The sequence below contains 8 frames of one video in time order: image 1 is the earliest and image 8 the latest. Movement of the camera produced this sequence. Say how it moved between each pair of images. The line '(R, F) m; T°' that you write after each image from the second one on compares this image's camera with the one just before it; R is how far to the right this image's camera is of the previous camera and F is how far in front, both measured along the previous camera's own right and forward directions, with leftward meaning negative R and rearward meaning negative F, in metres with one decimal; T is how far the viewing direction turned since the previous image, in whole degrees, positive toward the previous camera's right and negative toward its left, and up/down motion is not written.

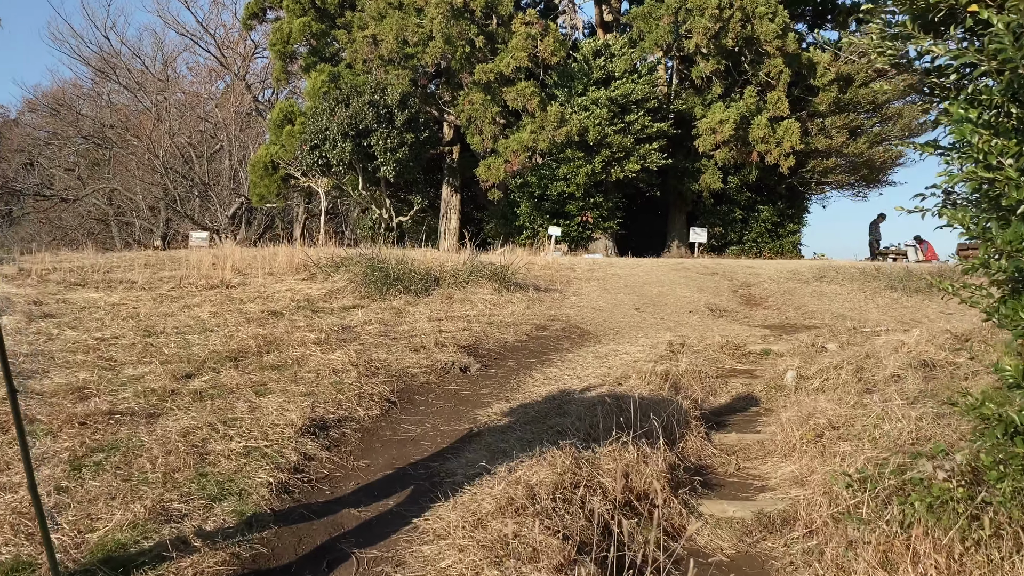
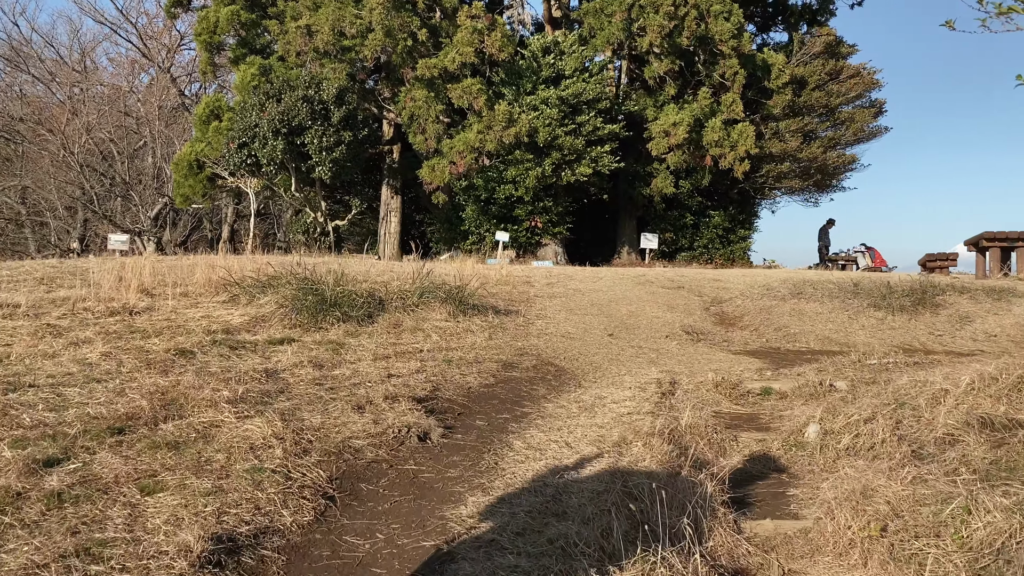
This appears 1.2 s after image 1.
(-0.2, +1.1) m; +4°
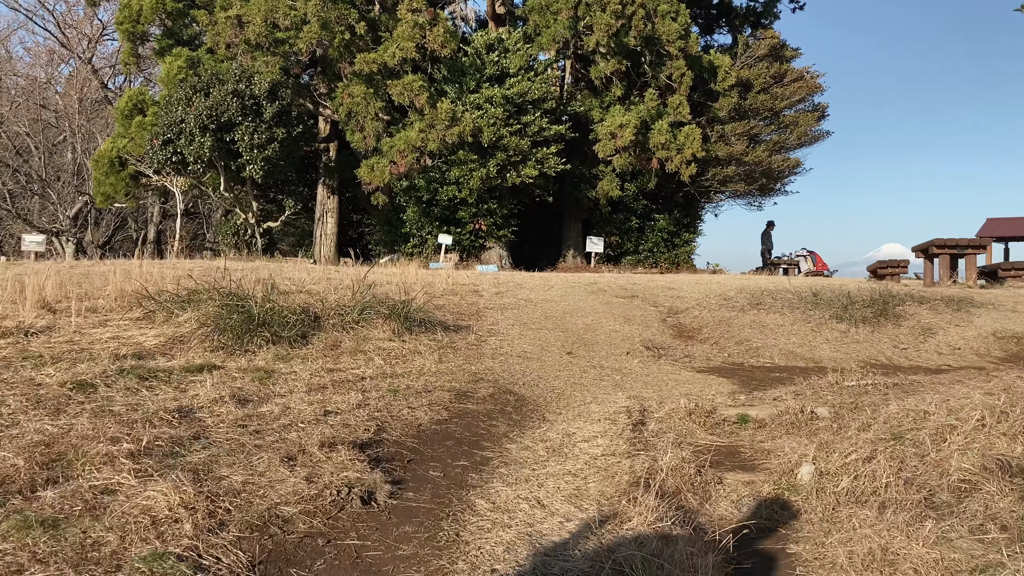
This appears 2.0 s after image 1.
(-0.1, +0.6) m; +4°
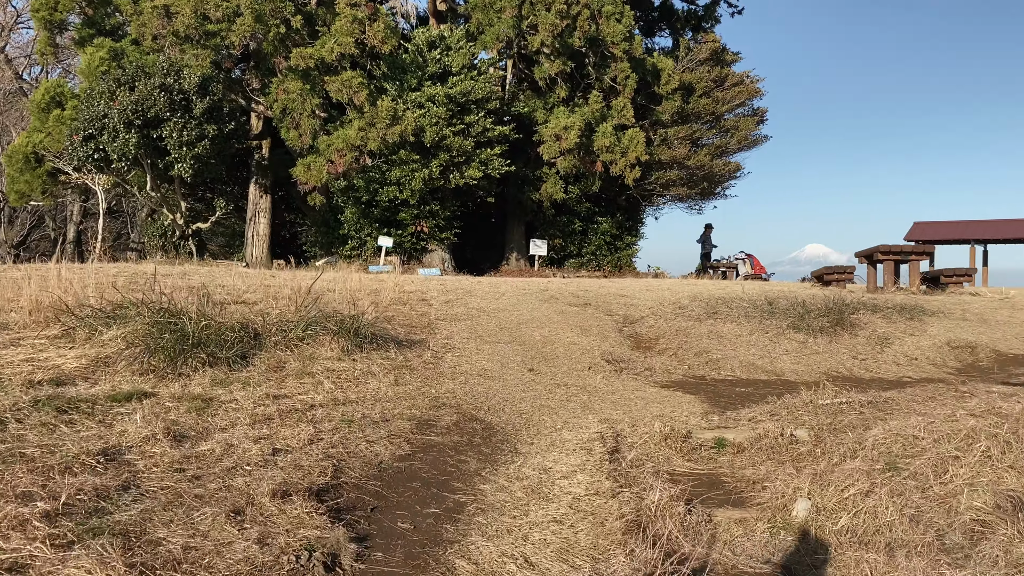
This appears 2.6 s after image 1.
(-0.2, +0.4) m; +4°
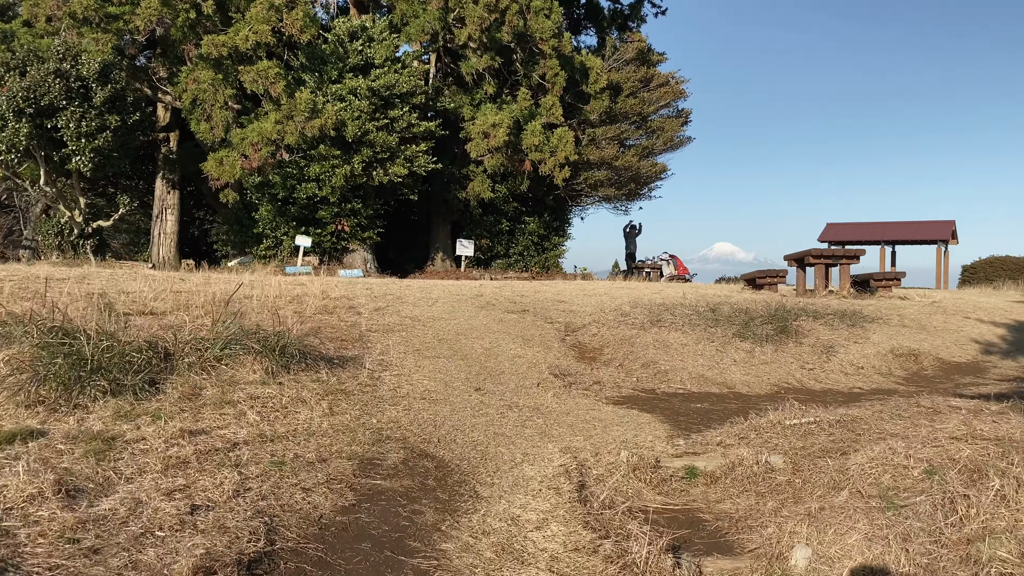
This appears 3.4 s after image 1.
(-0.2, +0.5) m; +6°
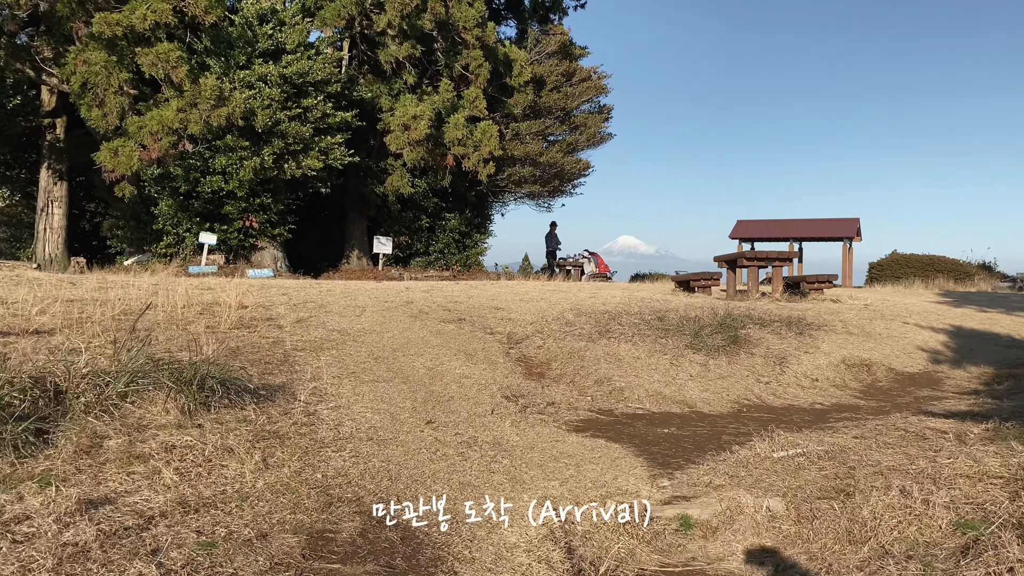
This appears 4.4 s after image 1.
(-0.3, +0.7) m; +6°
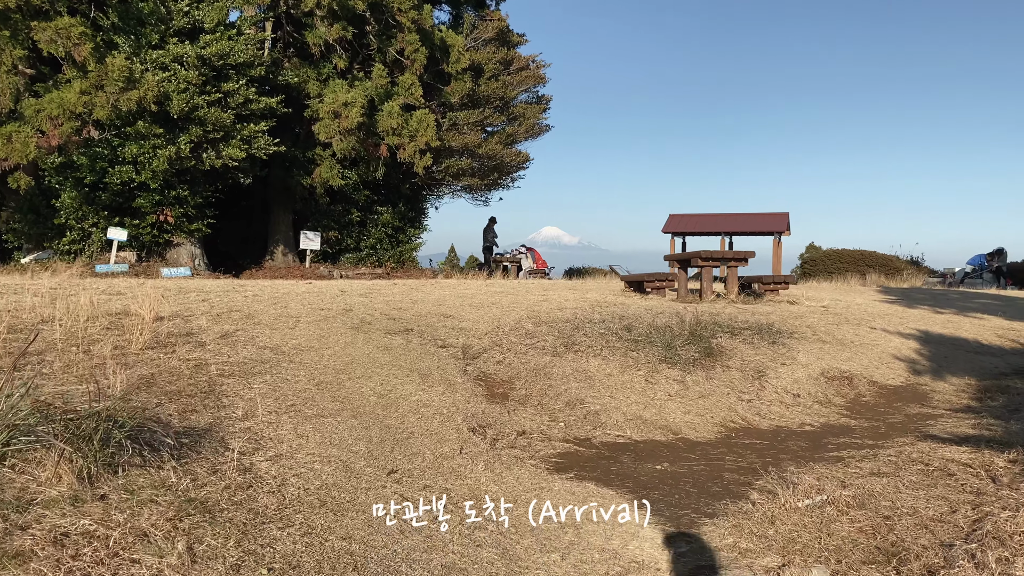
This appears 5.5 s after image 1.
(-0.3, +0.9) m; +5°
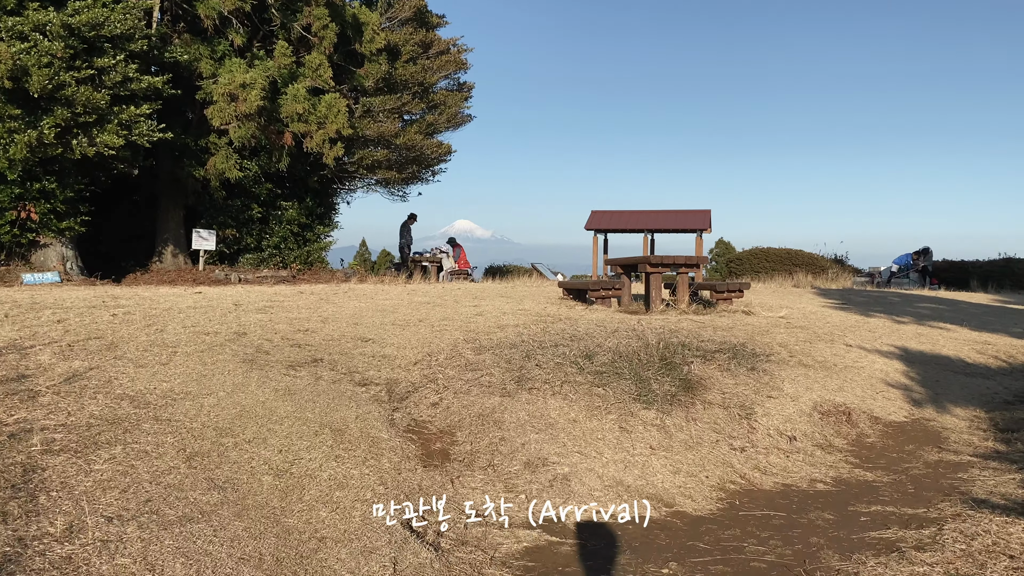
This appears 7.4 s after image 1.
(-0.2, +1.5) m; +6°
